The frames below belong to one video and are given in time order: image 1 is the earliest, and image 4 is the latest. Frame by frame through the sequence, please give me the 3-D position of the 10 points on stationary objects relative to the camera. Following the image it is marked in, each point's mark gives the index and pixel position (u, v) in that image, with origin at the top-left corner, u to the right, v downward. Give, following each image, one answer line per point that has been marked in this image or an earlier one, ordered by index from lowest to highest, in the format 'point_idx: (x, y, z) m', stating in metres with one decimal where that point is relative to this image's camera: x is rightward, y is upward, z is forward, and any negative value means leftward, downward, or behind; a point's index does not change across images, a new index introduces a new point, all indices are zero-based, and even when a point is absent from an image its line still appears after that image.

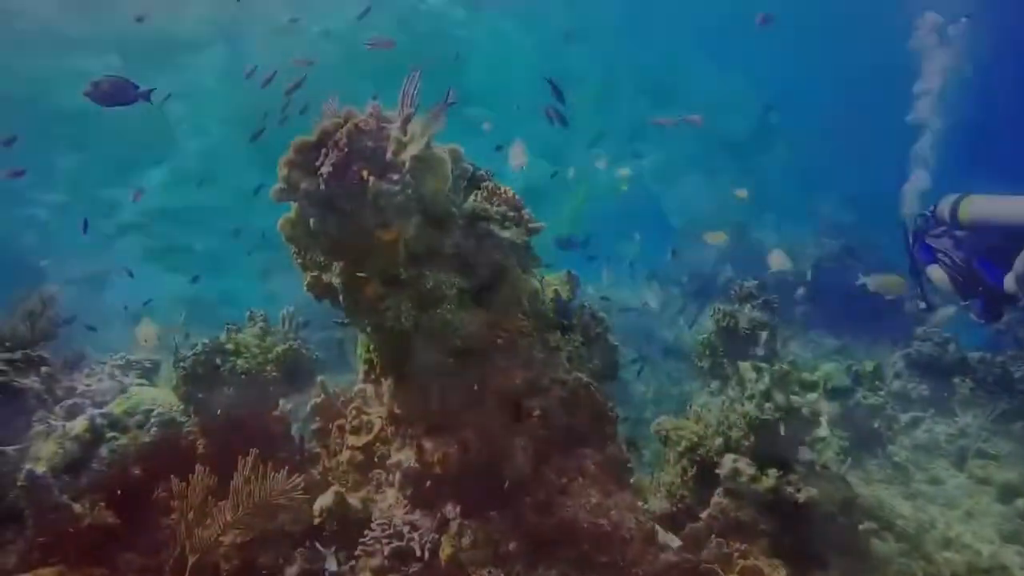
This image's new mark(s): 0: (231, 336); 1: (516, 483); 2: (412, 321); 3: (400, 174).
0: (-3.1, -0.5, +7.0) m
1: (0.0, -1.4, +4.6) m
2: (-0.6, -0.2, +3.9) m
3: (-0.7, +0.7, +3.9) m
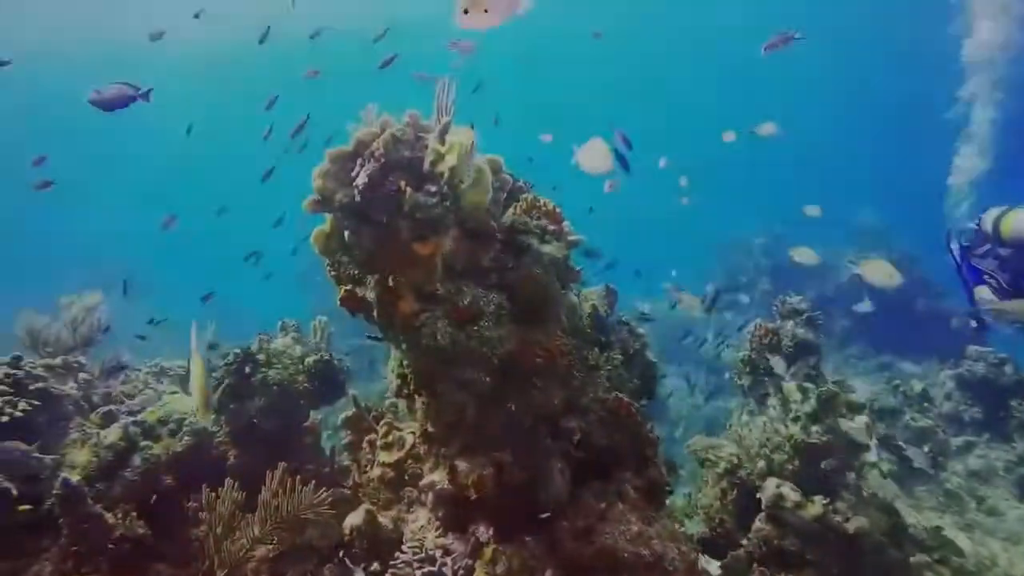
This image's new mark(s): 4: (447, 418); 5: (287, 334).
0: (-2.7, -0.7, +7.0) m
1: (+0.3, -1.5, +4.5) m
2: (-0.4, -0.3, +3.8) m
3: (-0.4, +0.6, +3.8) m
4: (-0.5, -0.9, +4.4) m
5: (-2.7, -0.6, +7.7) m
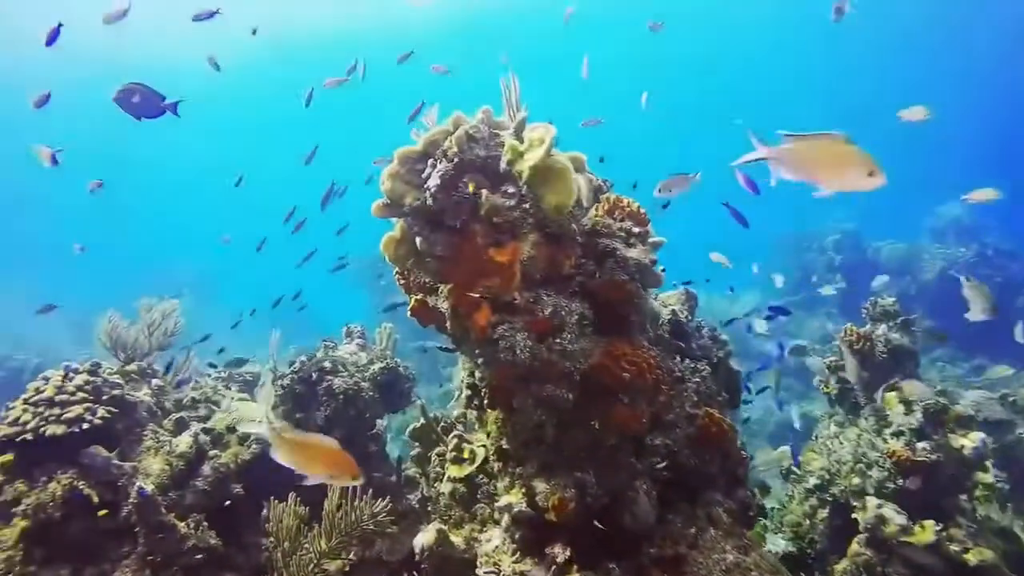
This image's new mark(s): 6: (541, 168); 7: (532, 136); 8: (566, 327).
0: (-2.0, -0.7, +6.9) m
1: (+0.8, -1.6, +4.1) m
2: (+0.1, -0.4, +3.5) m
3: (0.0, +0.5, +3.5) m
4: (+0.1, -1.0, +4.1) m
5: (-1.9, -0.6, +7.6) m
6: (+0.2, +0.6, +3.4) m
7: (+0.1, +0.8, +3.6) m
8: (+0.3, -0.2, +3.6) m
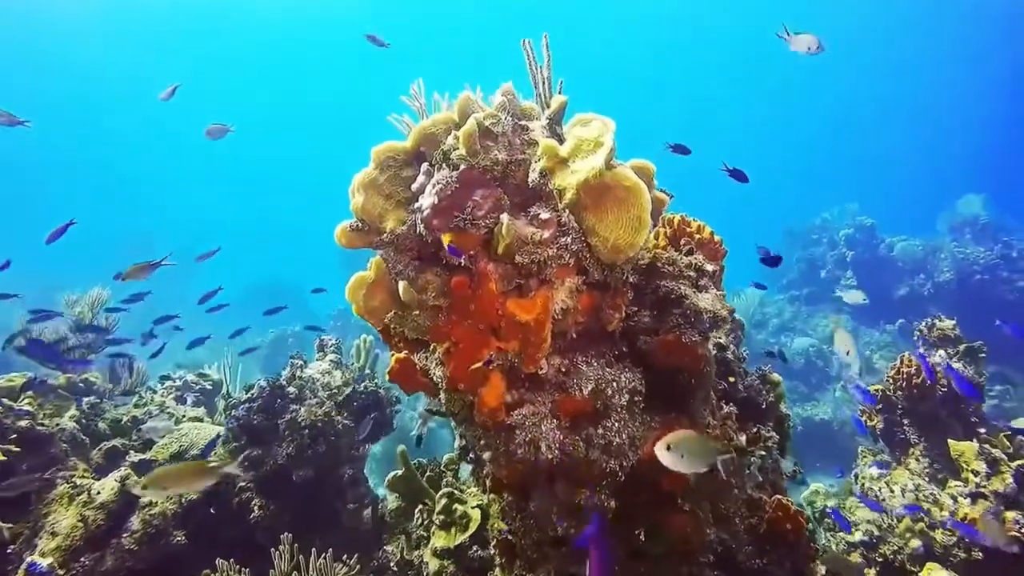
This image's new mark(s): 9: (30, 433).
0: (-2.0, -0.8, +5.7) m
1: (+0.9, -1.8, +3.1) m
2: (+0.2, -0.6, +2.4) m
3: (+0.1, +0.3, +2.3) m
4: (+0.1, -1.2, +3.1) m
5: (-1.9, -0.7, +6.4) m
6: (+0.3, +0.4, +2.3) m
7: (+0.3, +0.6, +2.4) m
8: (+0.4, -0.5, +2.5) m
9: (-3.8, -1.1, +4.9) m
